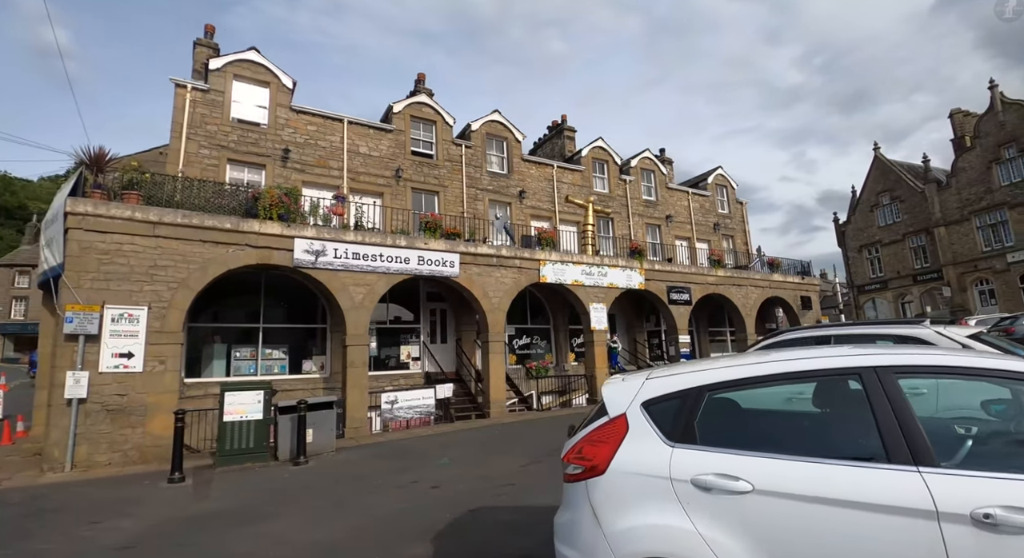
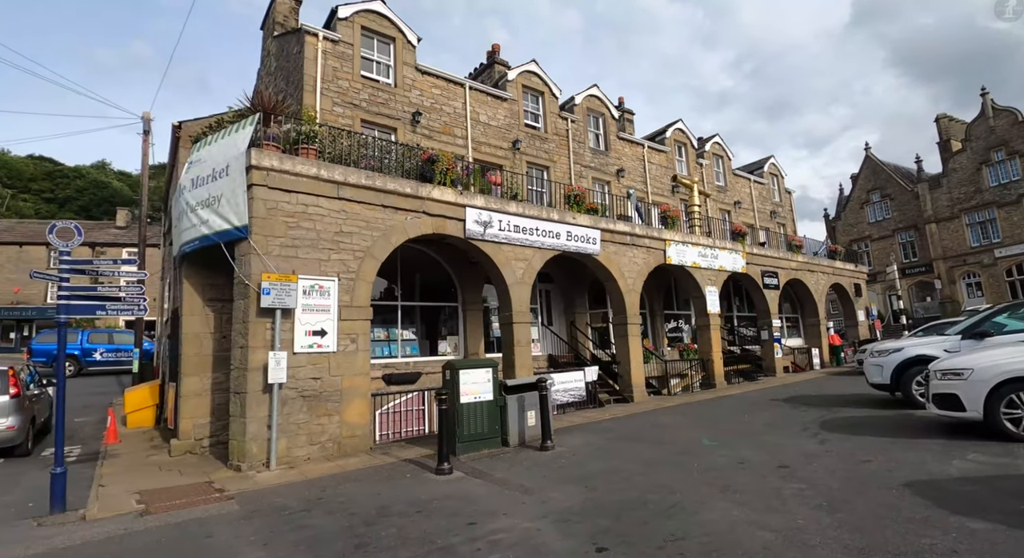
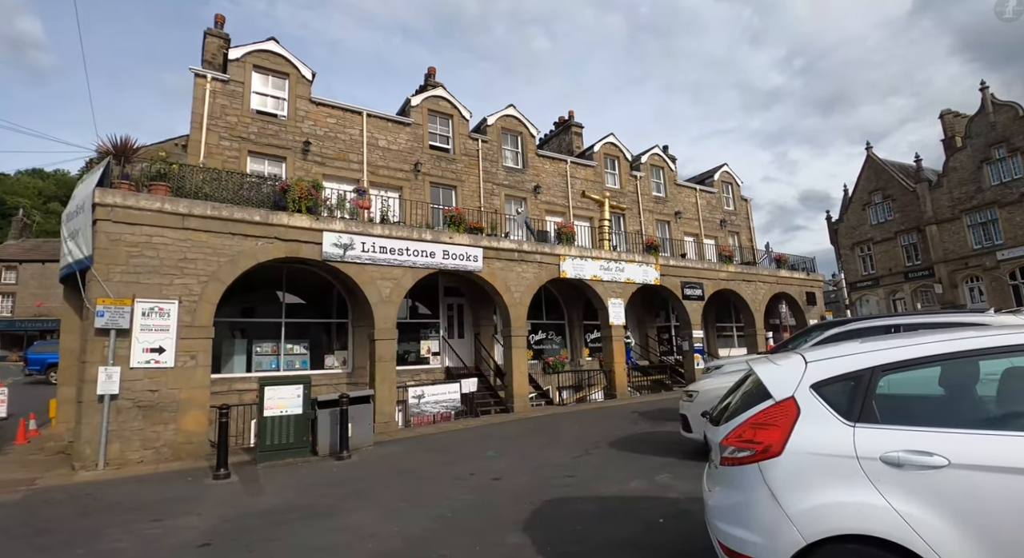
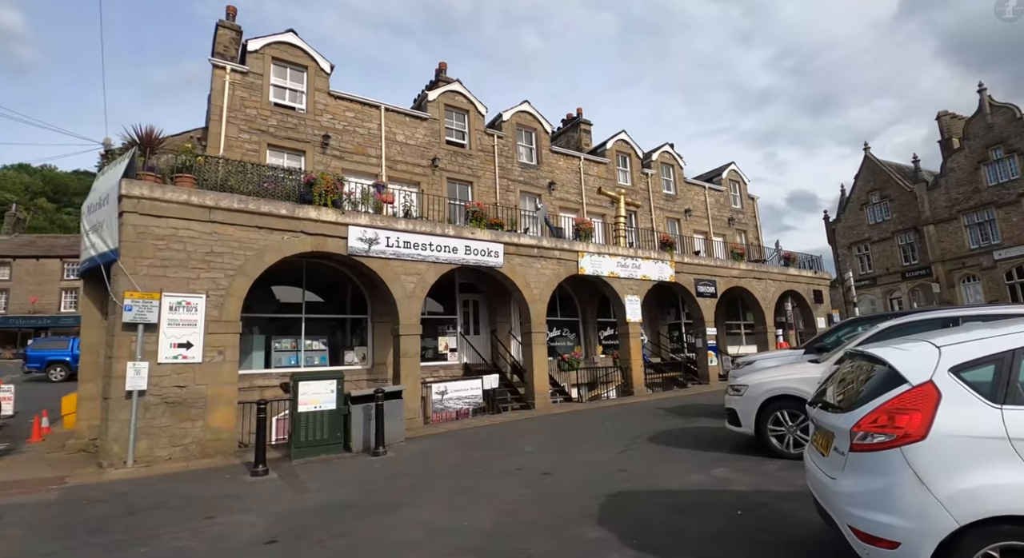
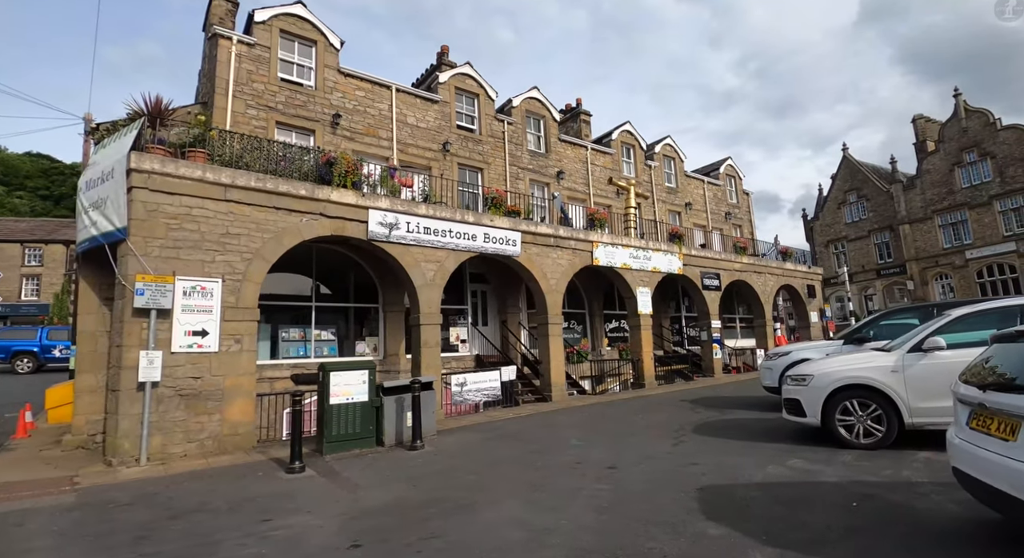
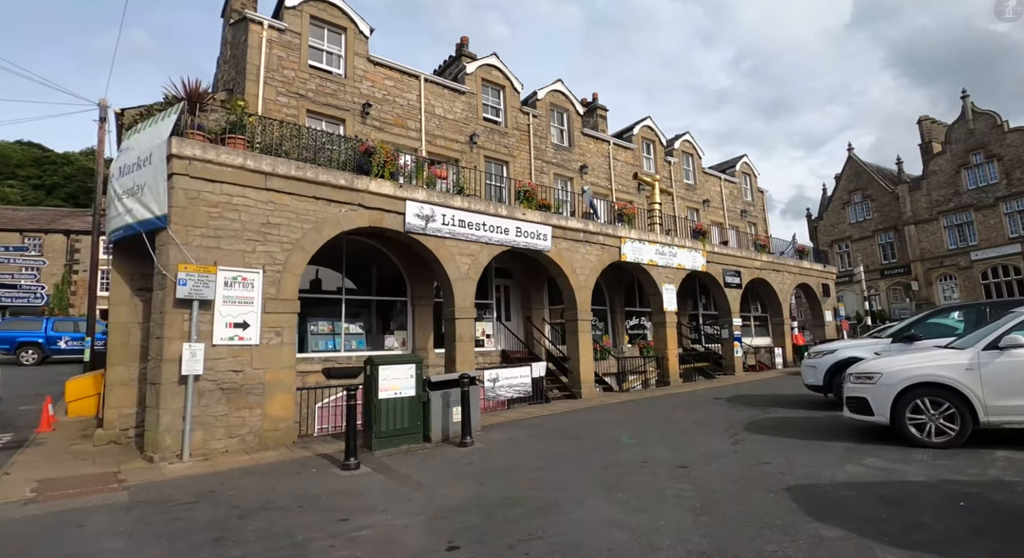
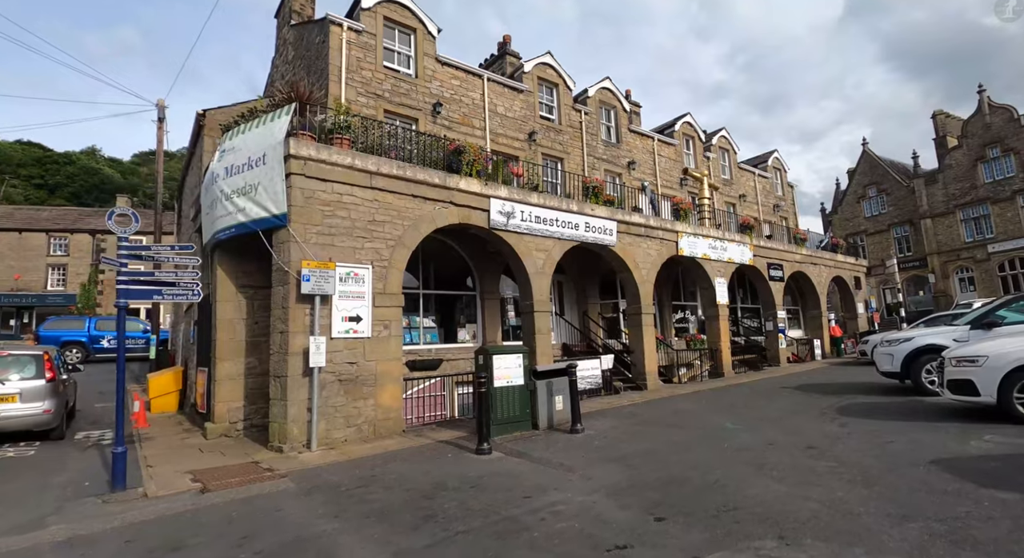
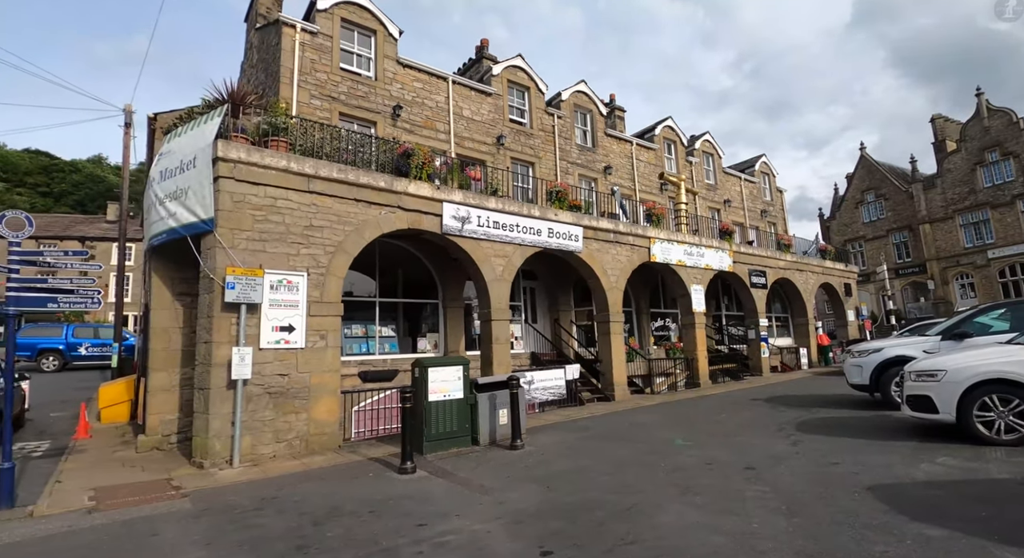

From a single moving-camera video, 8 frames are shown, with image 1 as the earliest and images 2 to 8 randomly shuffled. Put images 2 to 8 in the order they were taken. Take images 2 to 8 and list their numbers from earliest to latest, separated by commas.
3, 4, 5, 6, 8, 2, 7
